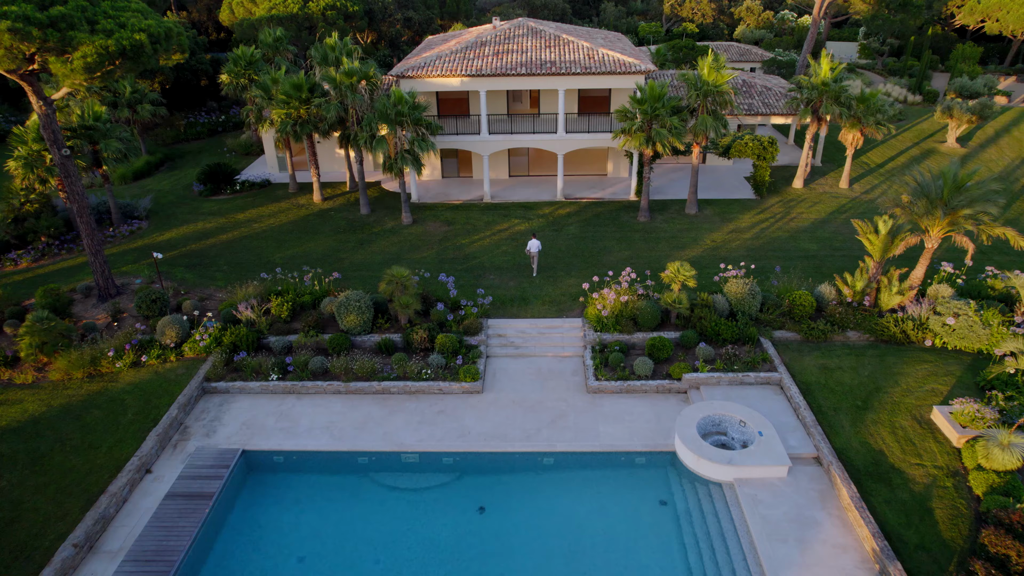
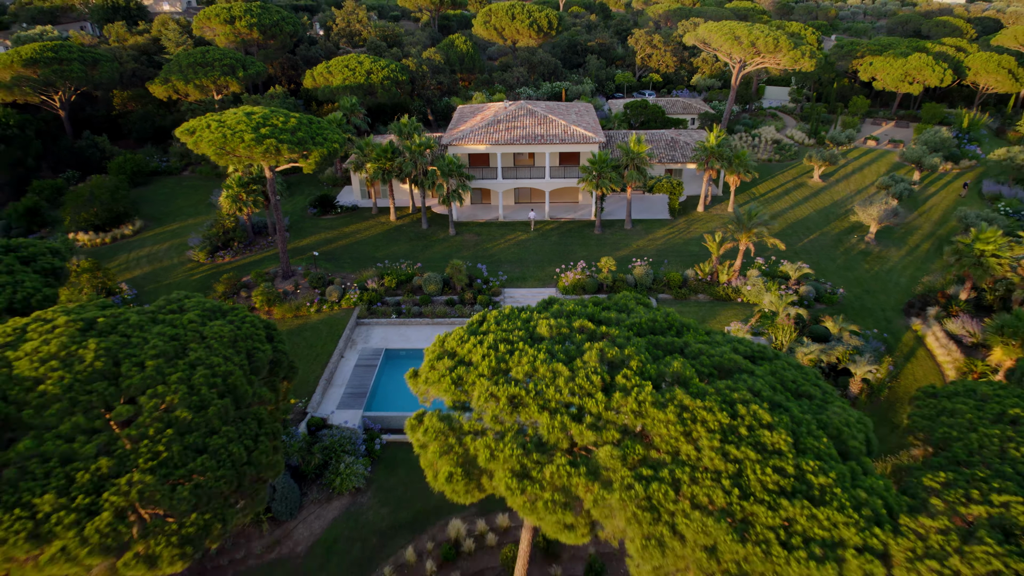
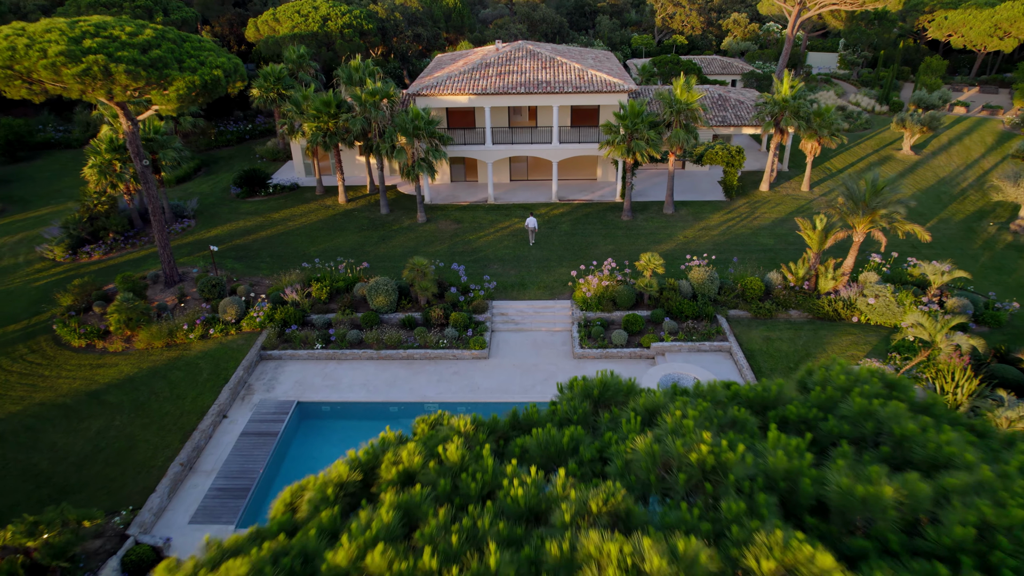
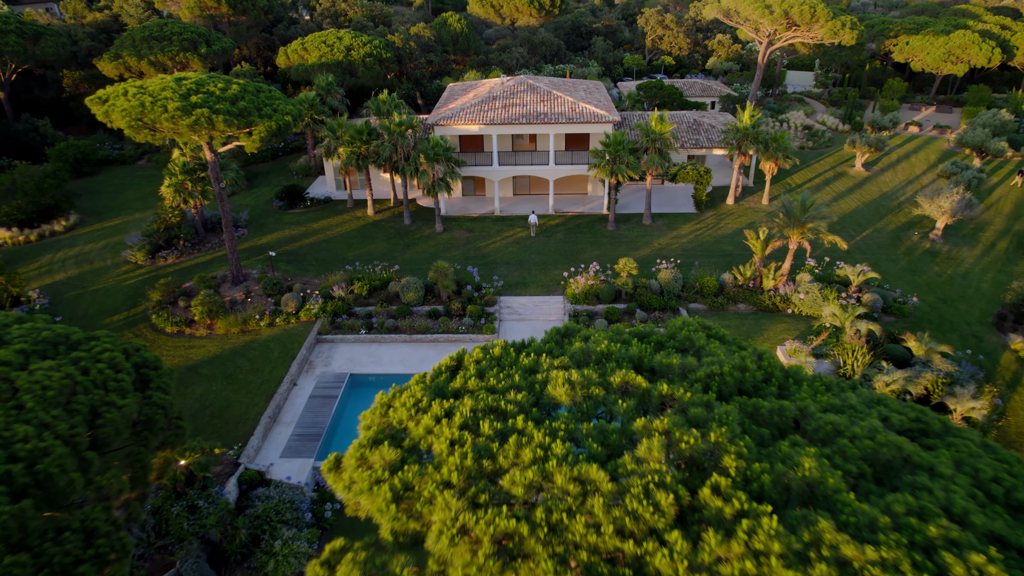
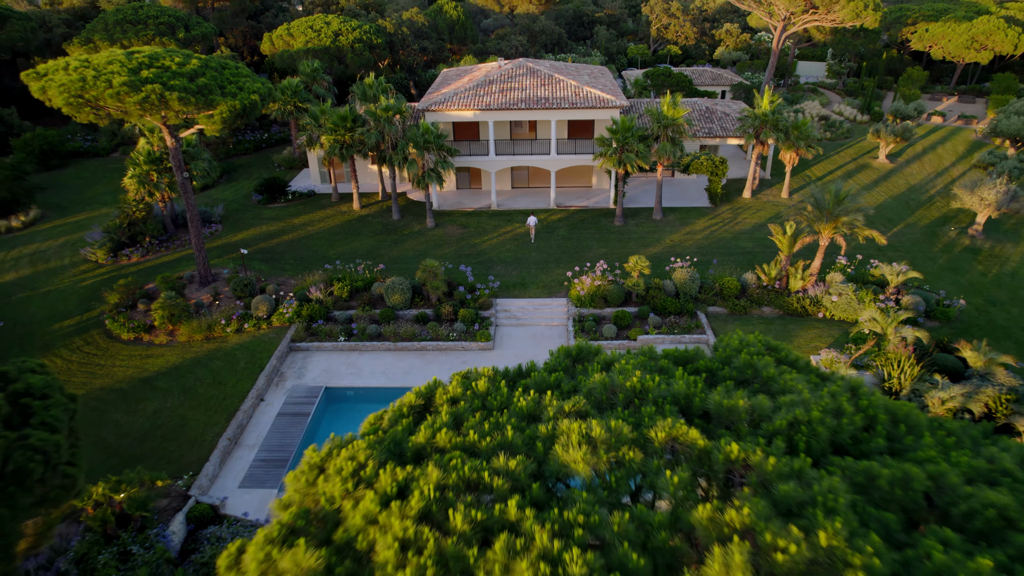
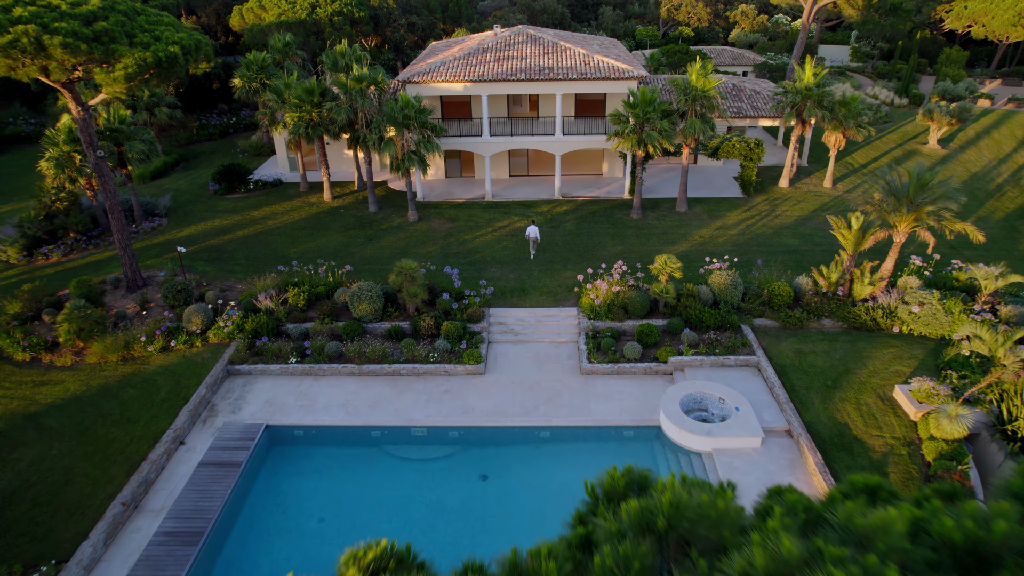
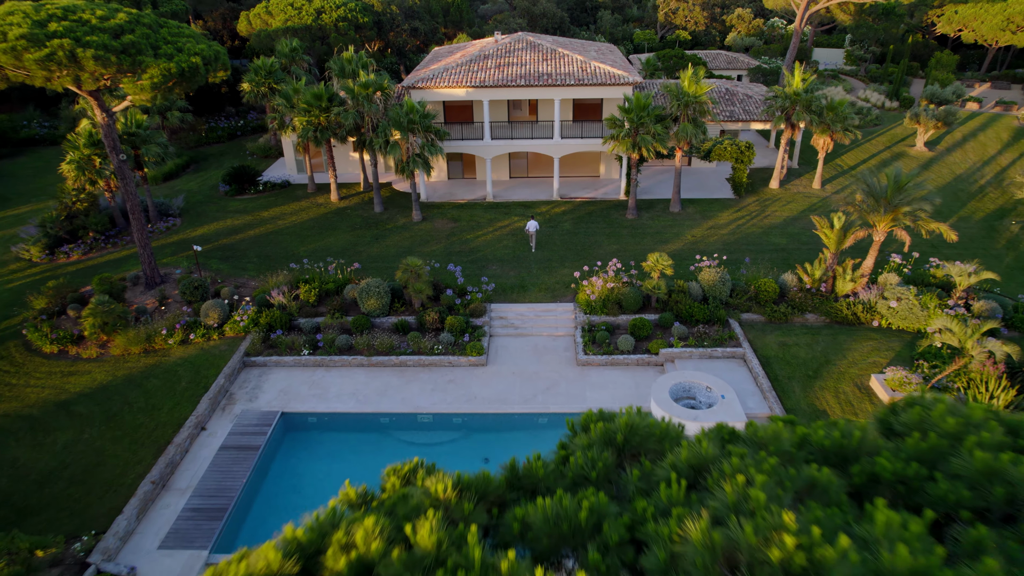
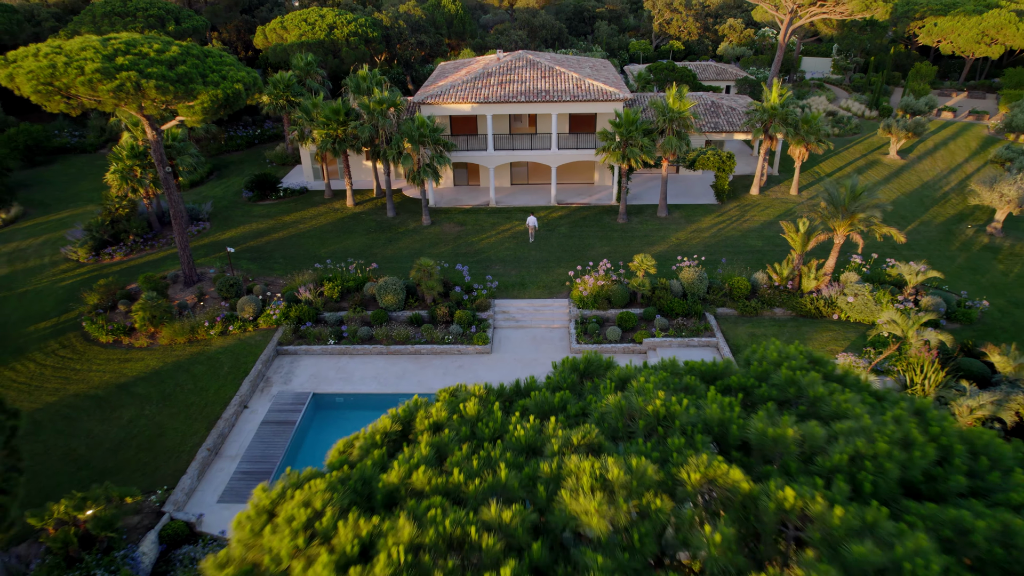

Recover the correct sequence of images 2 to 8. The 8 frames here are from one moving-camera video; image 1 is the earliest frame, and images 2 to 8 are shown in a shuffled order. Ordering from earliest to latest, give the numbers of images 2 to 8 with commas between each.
6, 7, 3, 8, 5, 4, 2
